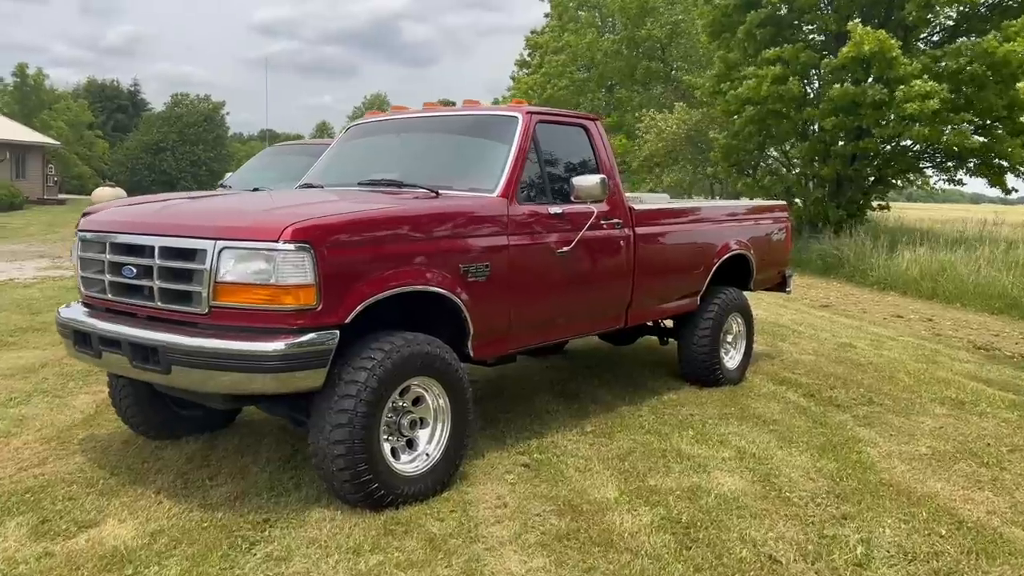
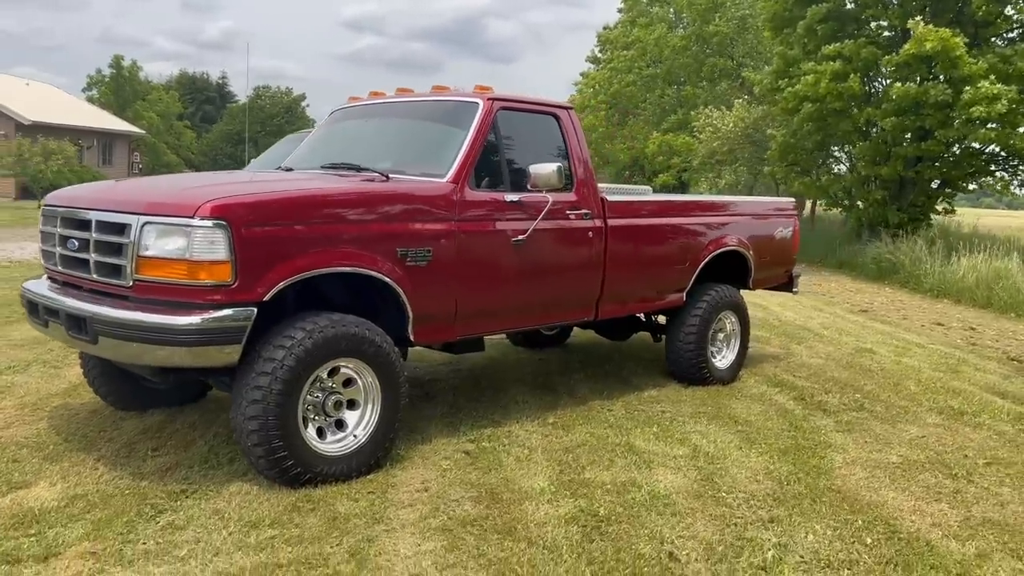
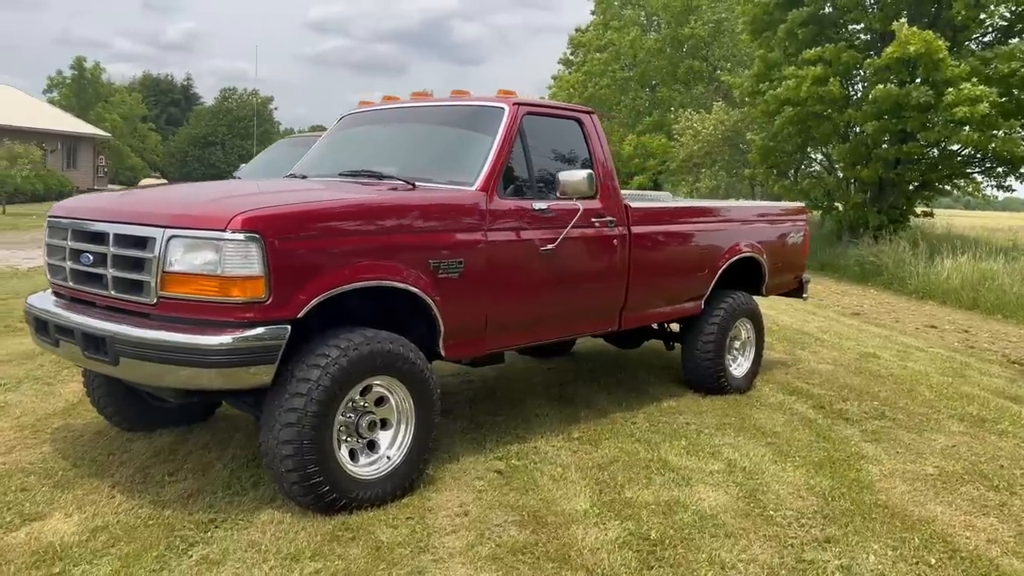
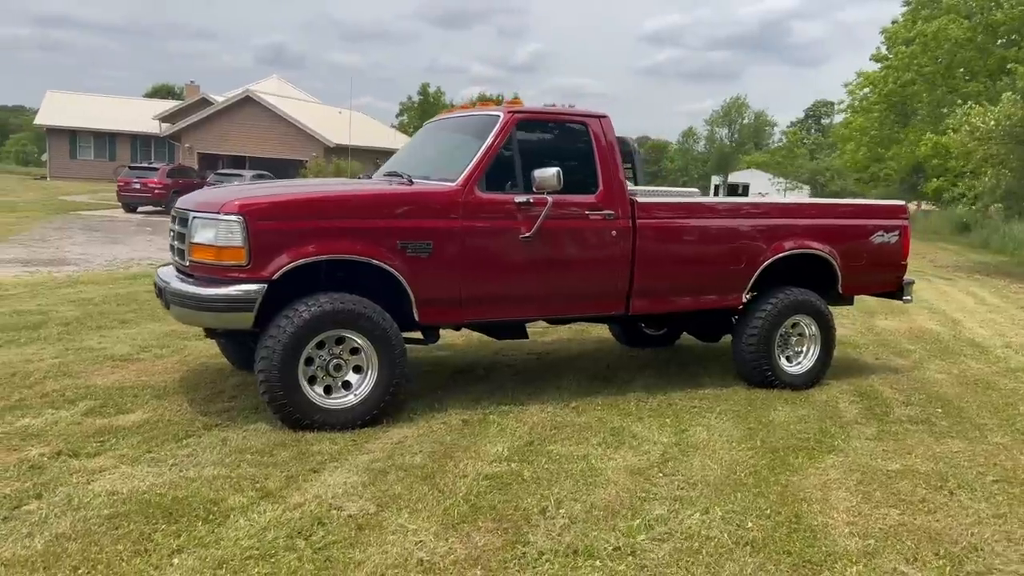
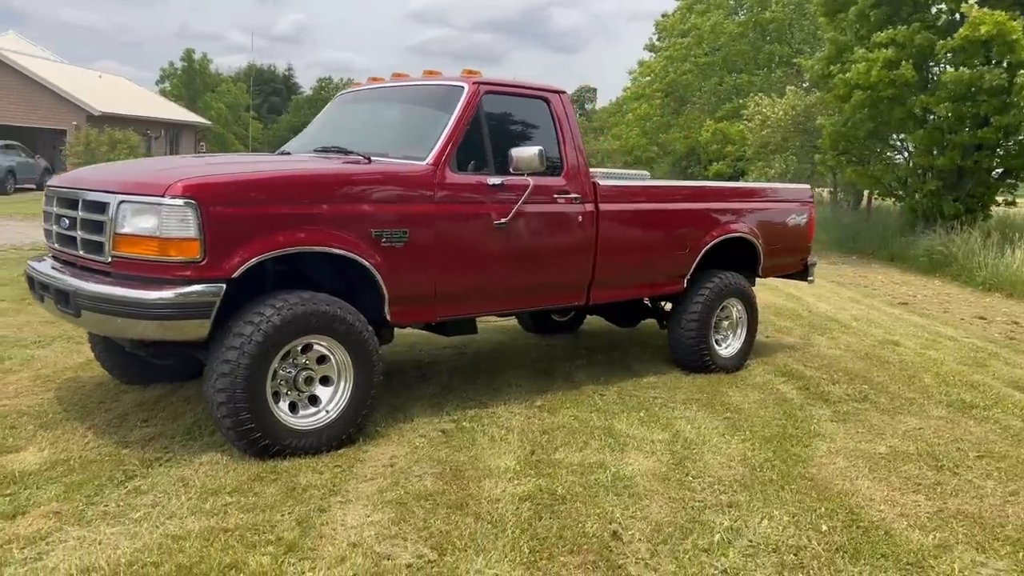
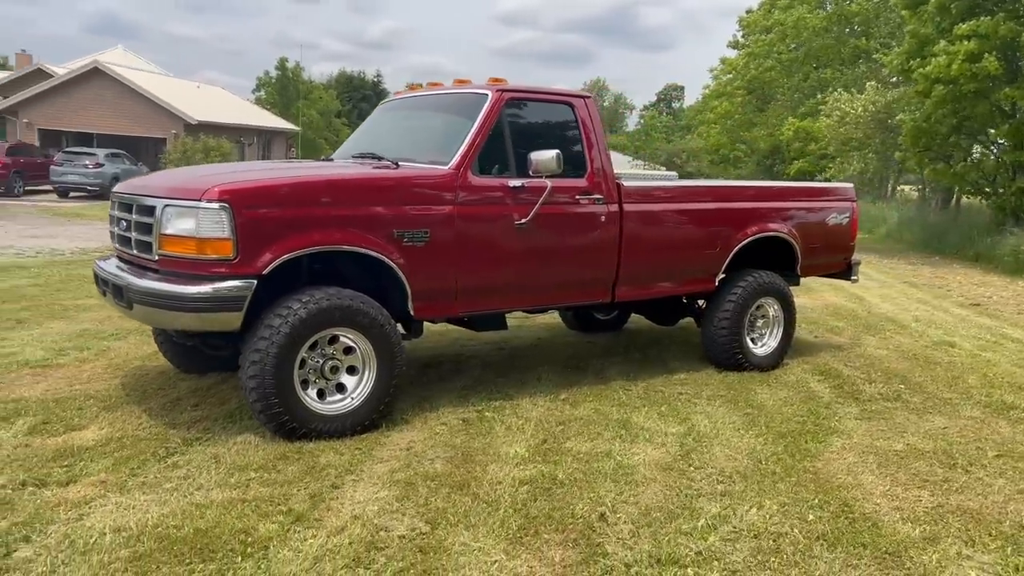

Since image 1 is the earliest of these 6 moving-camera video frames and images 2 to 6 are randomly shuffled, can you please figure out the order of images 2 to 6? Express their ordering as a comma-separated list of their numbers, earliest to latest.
3, 2, 5, 6, 4
